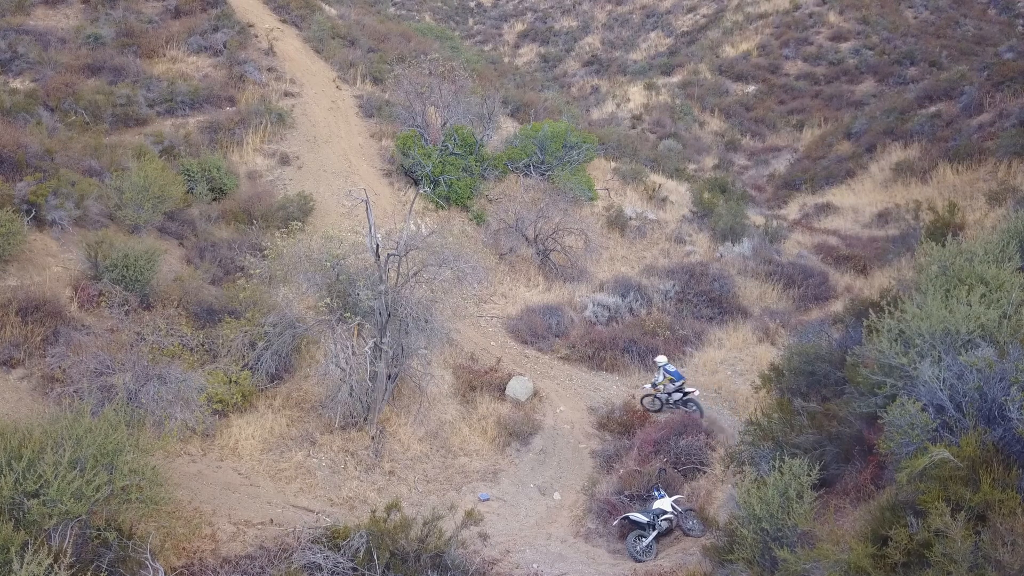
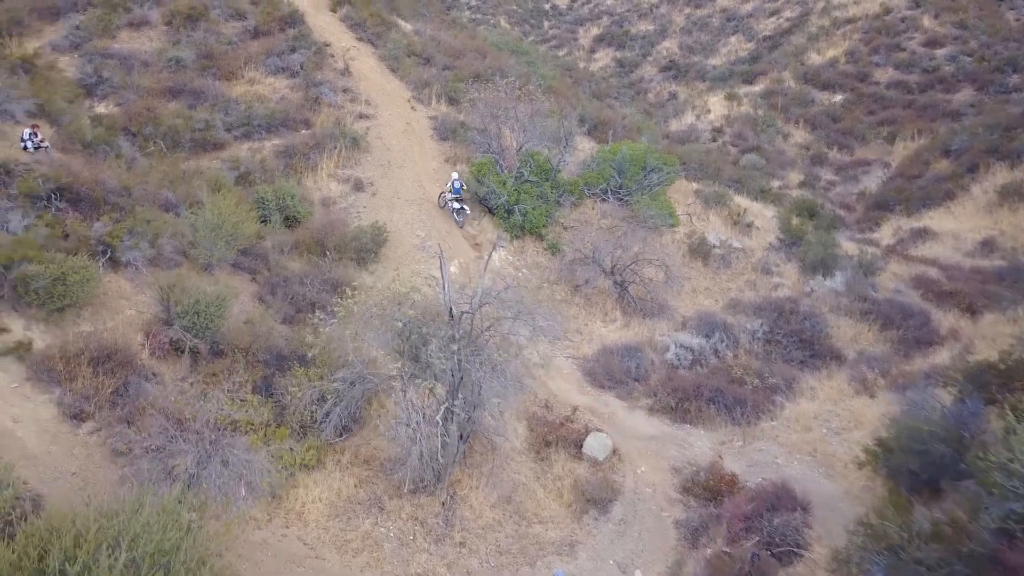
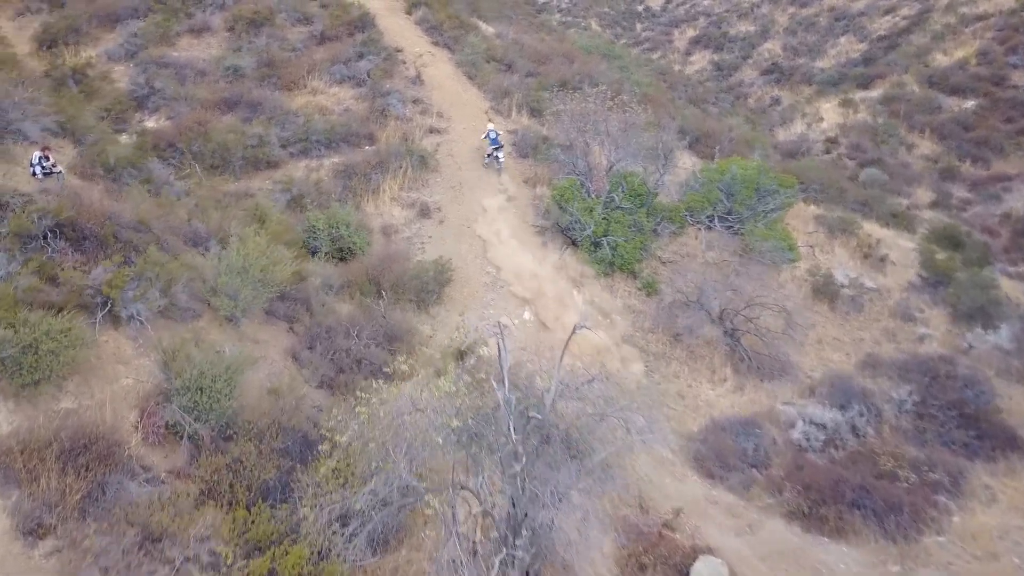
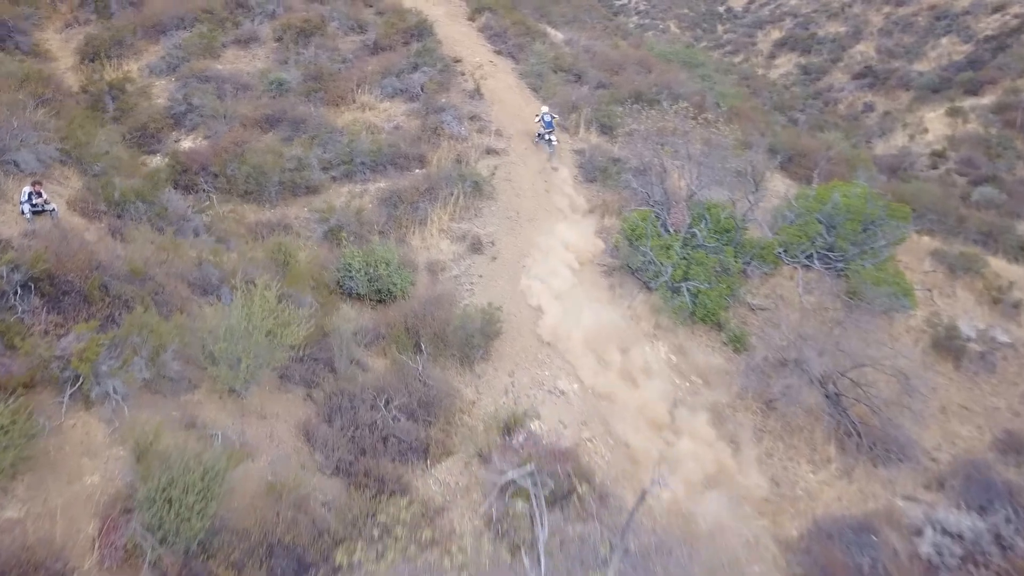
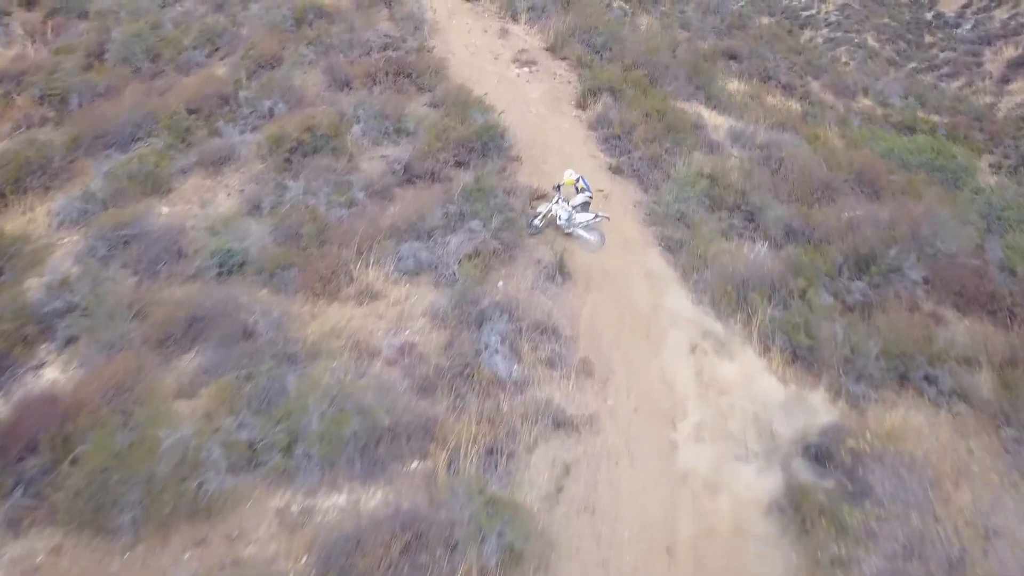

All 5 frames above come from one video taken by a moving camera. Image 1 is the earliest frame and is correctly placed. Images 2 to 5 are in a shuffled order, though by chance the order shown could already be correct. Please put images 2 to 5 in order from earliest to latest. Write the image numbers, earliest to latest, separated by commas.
2, 3, 4, 5
